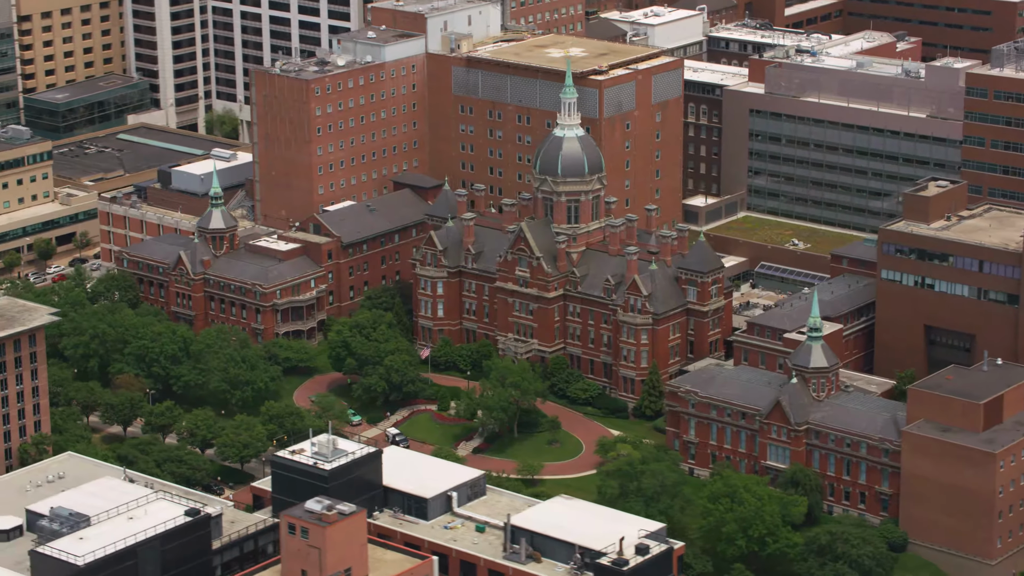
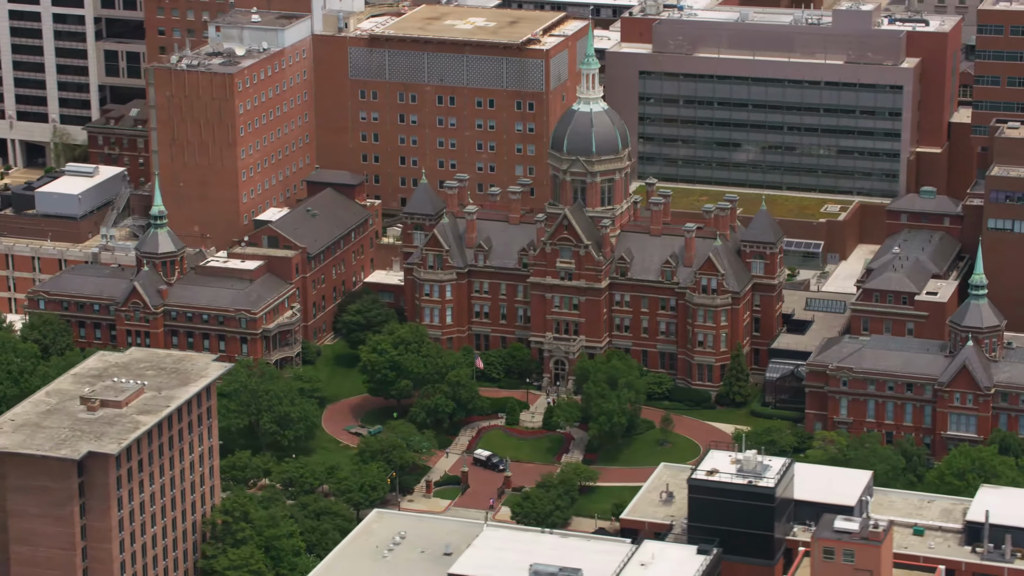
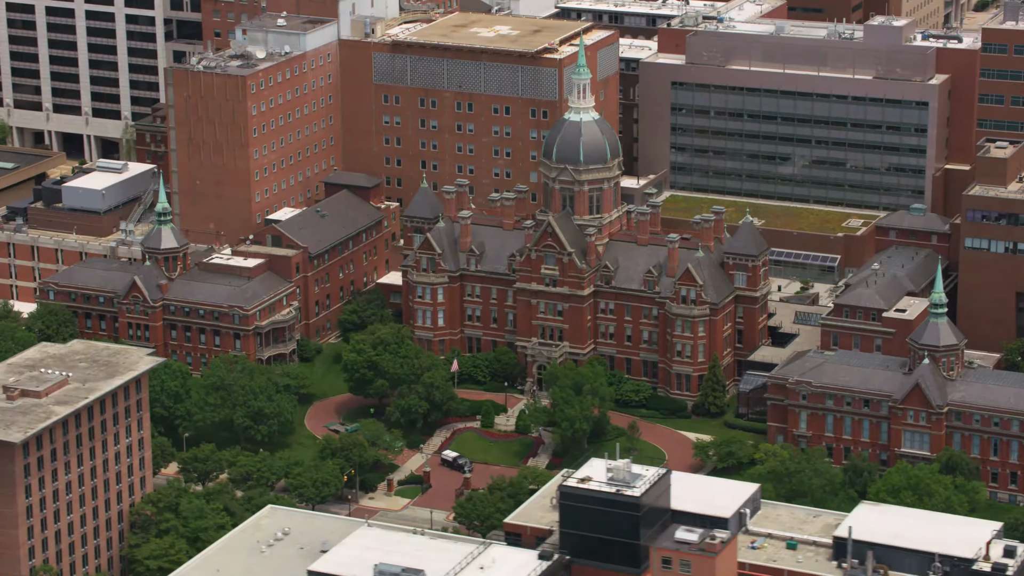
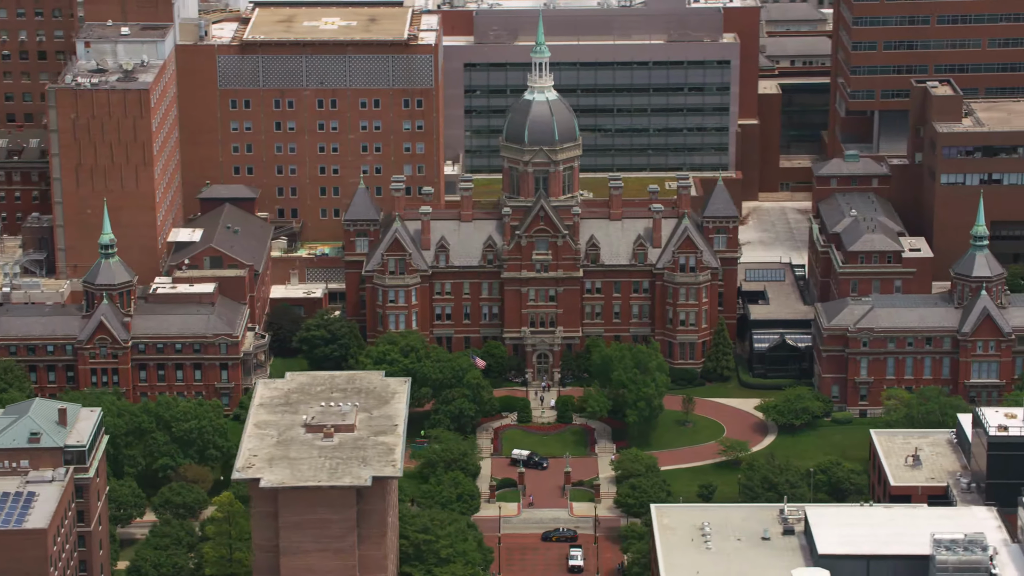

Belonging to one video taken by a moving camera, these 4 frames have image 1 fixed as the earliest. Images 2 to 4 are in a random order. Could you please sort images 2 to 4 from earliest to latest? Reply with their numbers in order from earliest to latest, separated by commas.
3, 2, 4
